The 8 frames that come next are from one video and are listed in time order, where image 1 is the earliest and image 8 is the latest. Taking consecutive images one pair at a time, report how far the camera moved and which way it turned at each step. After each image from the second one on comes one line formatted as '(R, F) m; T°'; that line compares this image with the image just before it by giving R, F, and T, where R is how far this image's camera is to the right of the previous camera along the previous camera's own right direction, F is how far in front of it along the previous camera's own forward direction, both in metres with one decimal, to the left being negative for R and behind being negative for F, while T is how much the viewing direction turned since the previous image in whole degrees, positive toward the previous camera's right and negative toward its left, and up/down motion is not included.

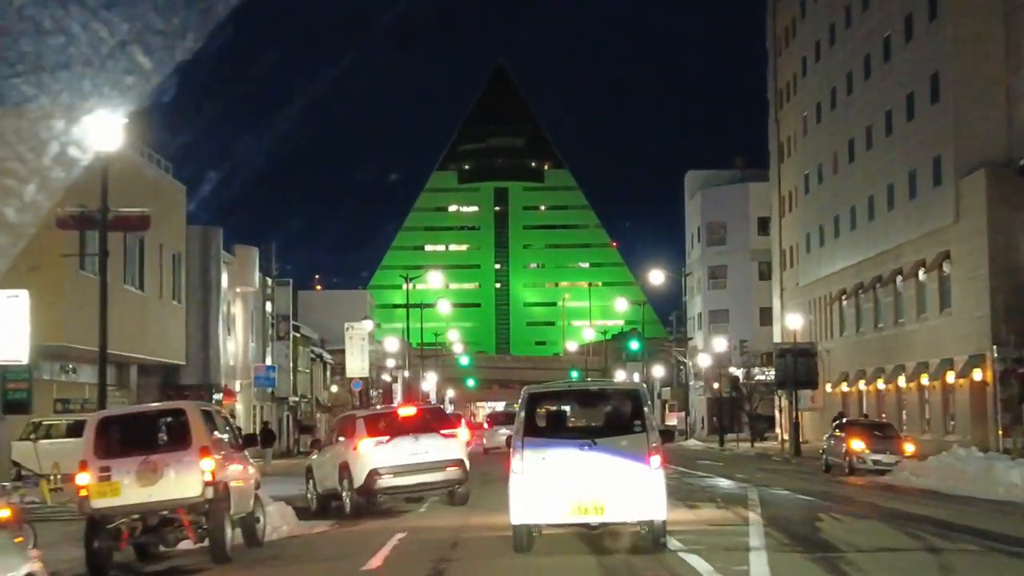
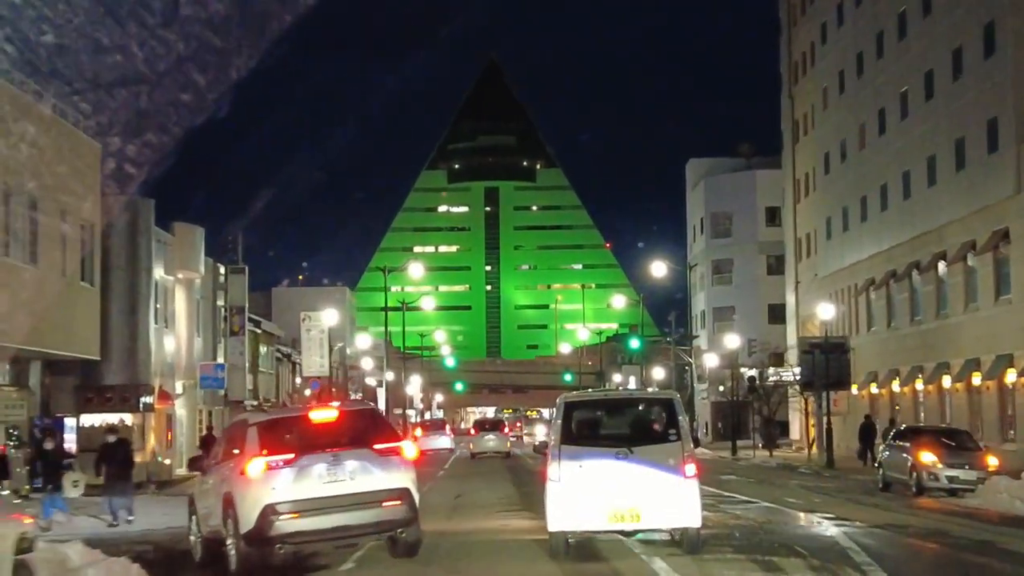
(+0.2, +7.1) m; 0°
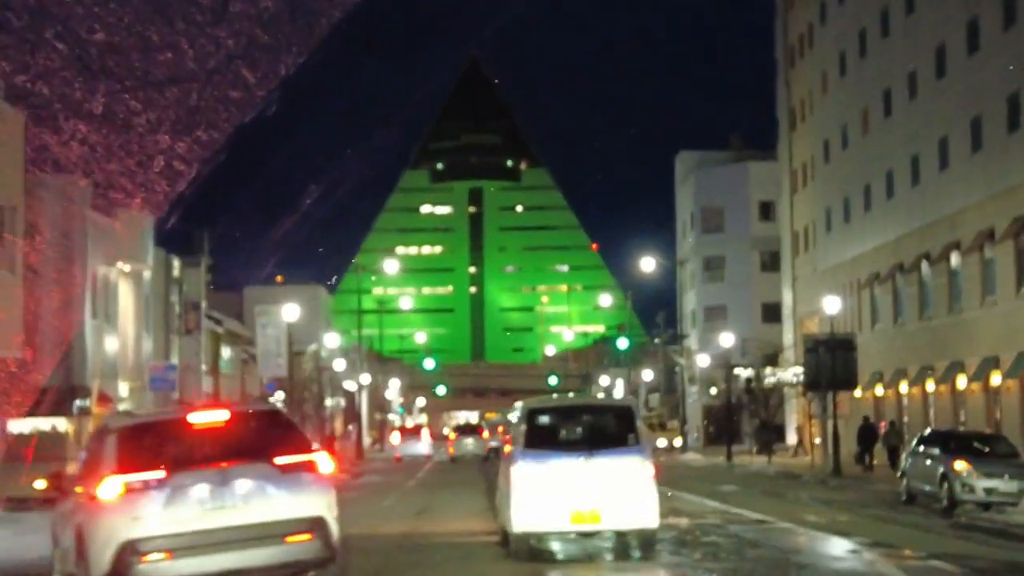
(+0.2, +3.7) m; +1°
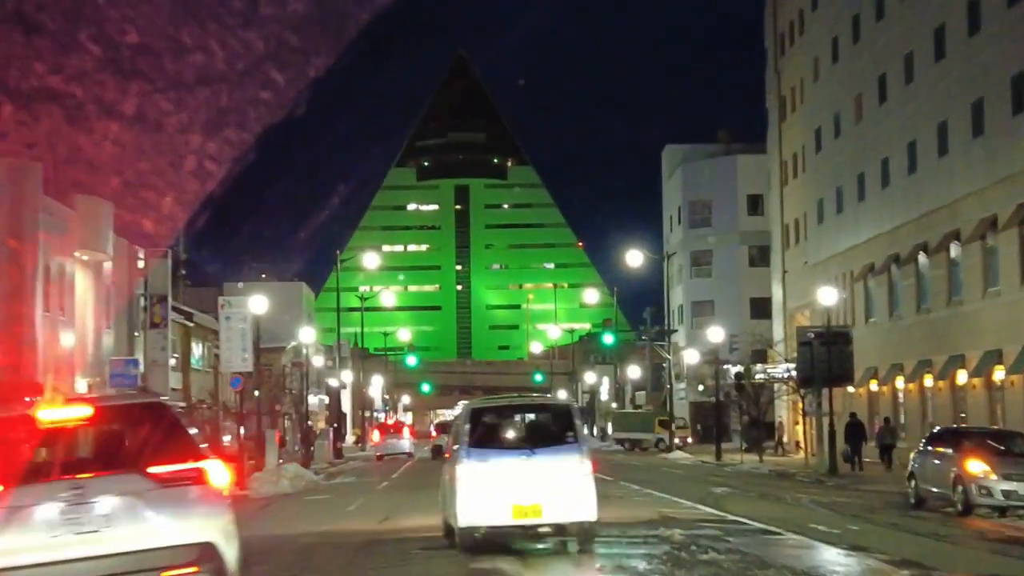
(+0.2, +2.0) m; 0°
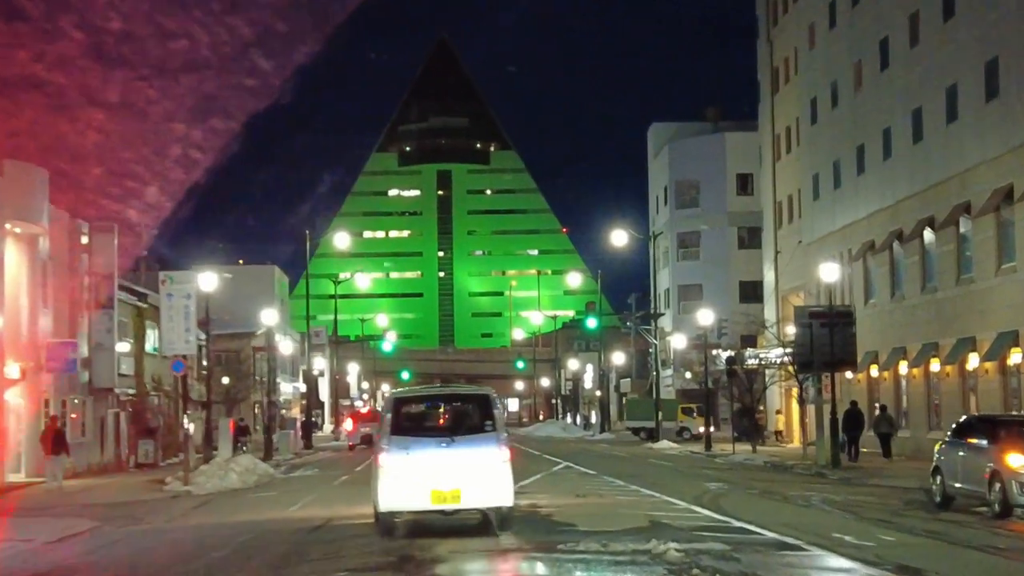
(+0.3, +3.2) m; +1°
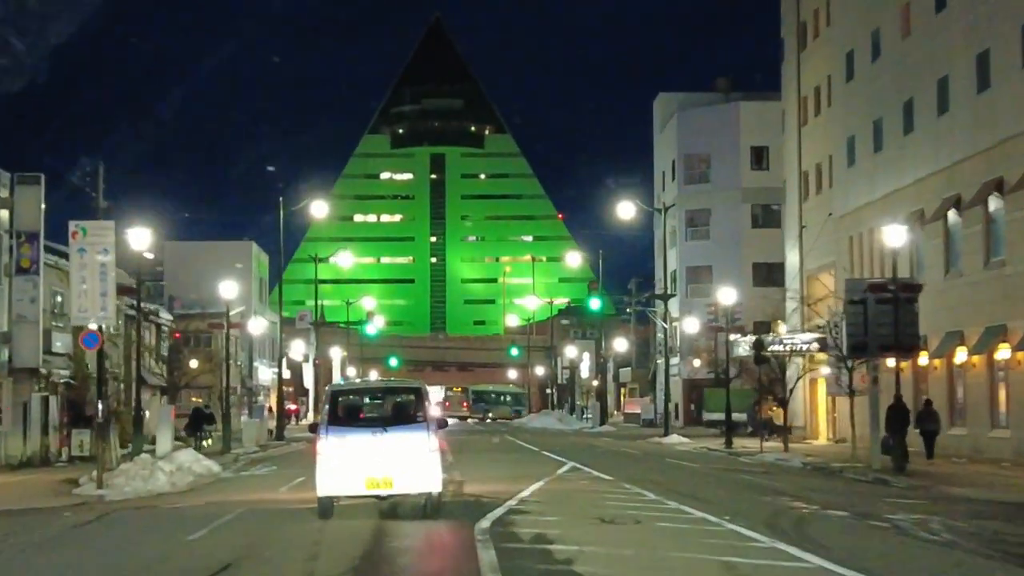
(-0.1, +6.1) m; 0°
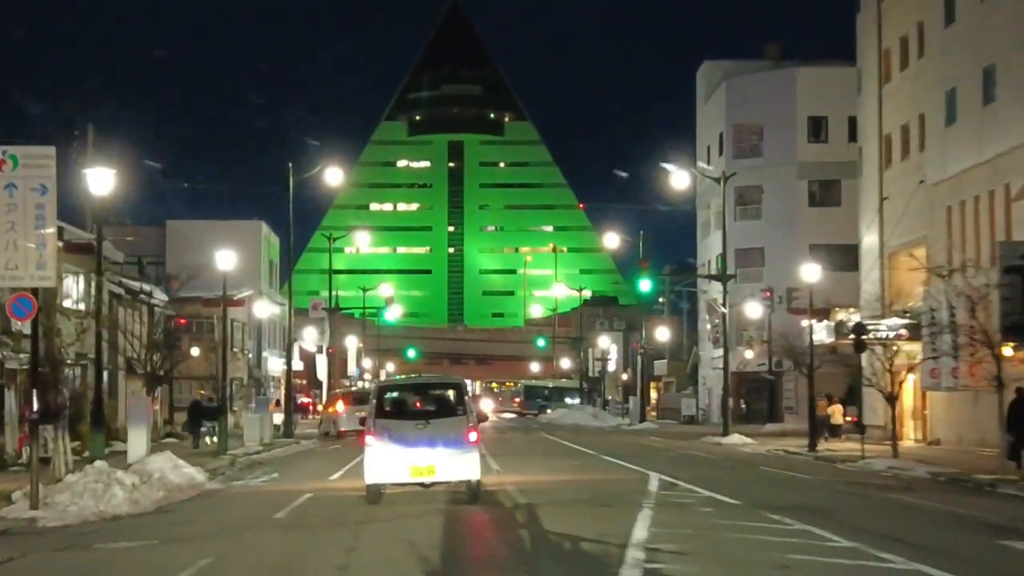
(-0.8, +6.6) m; -1°
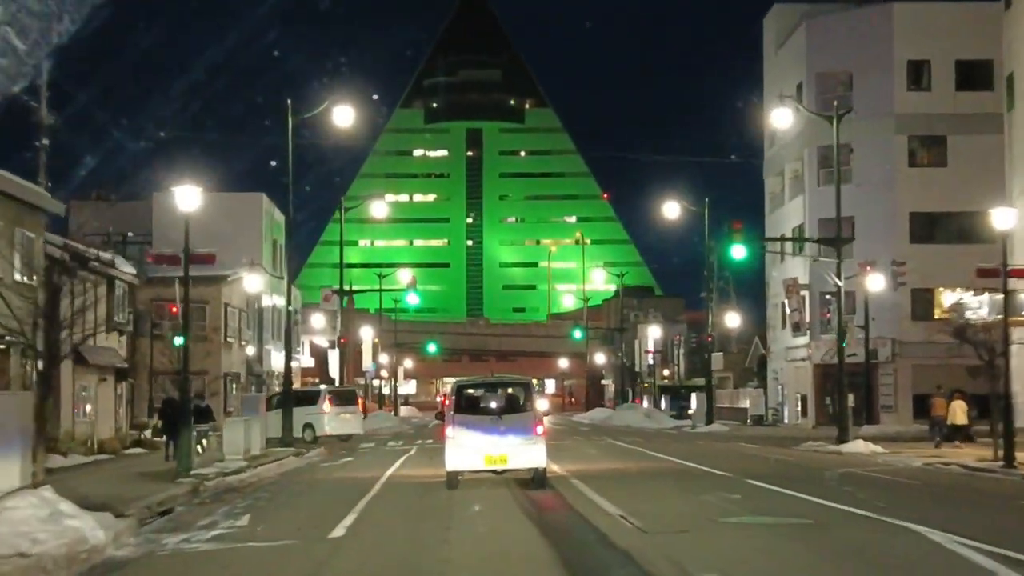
(-1.1, +10.6) m; -1°
